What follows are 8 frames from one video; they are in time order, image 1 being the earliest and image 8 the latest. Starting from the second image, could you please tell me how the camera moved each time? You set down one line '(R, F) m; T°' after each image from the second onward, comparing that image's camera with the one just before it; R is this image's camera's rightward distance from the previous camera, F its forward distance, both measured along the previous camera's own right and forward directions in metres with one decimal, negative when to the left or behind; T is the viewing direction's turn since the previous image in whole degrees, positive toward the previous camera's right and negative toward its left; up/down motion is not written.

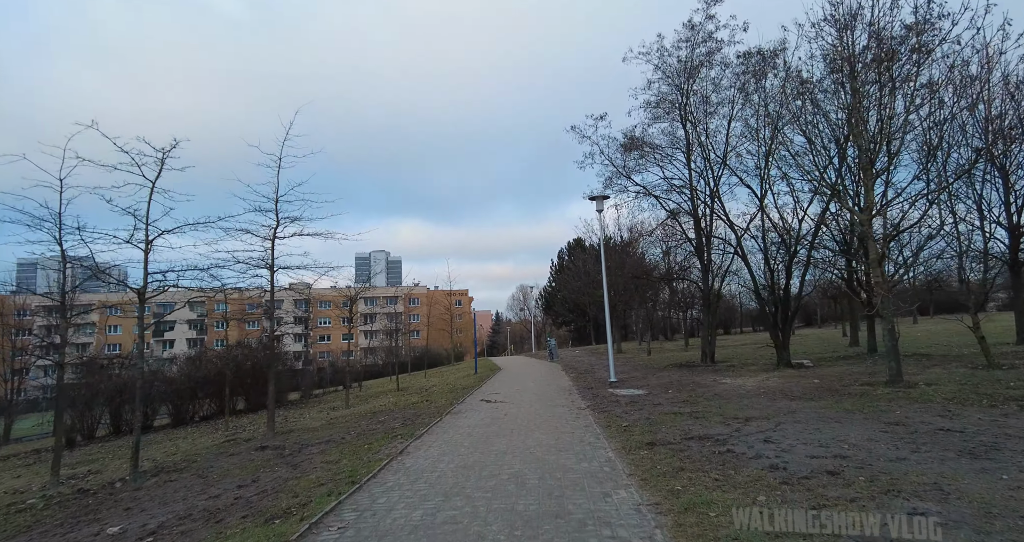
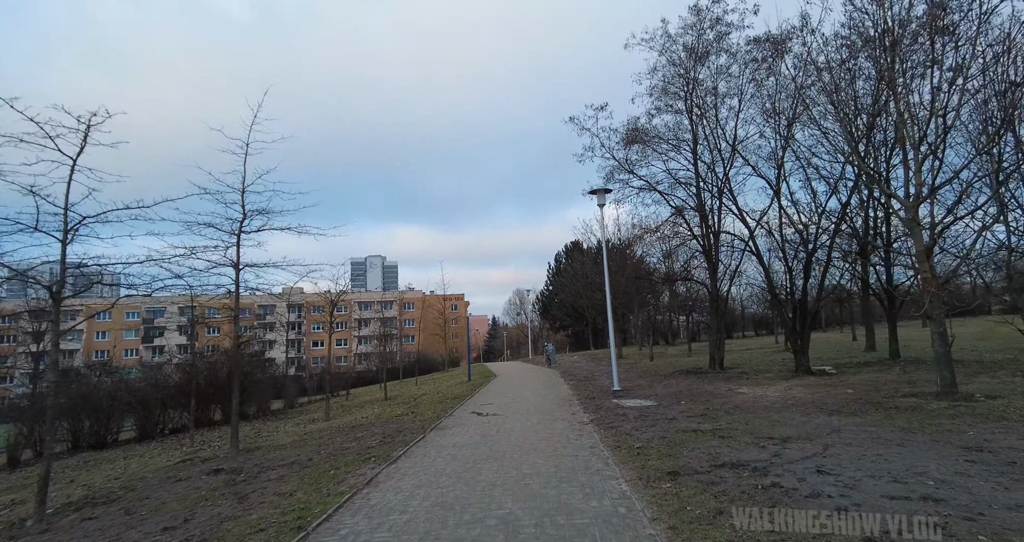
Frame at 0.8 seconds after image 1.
(+0.1, +1.2) m; 0°
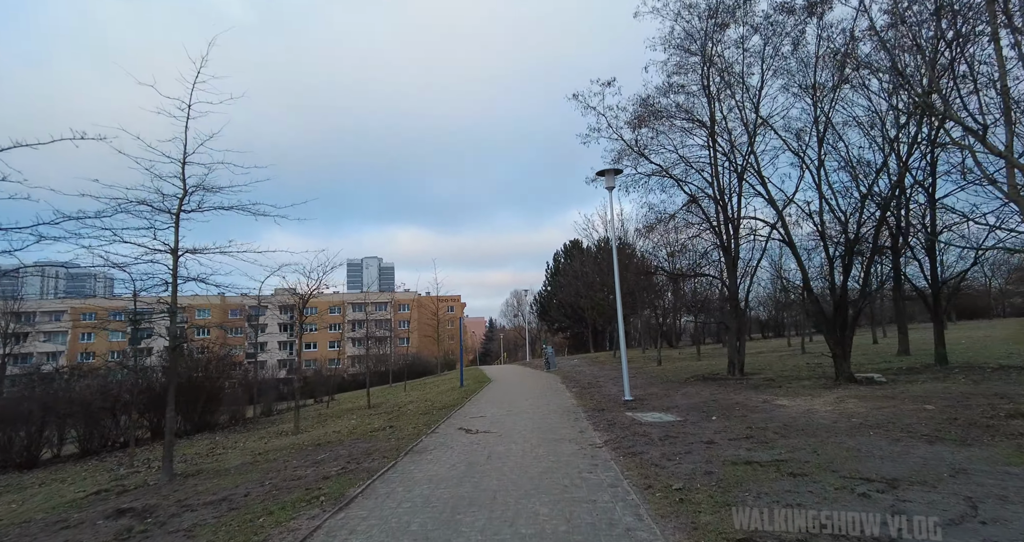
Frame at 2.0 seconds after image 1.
(0.0, +1.9) m; 0°
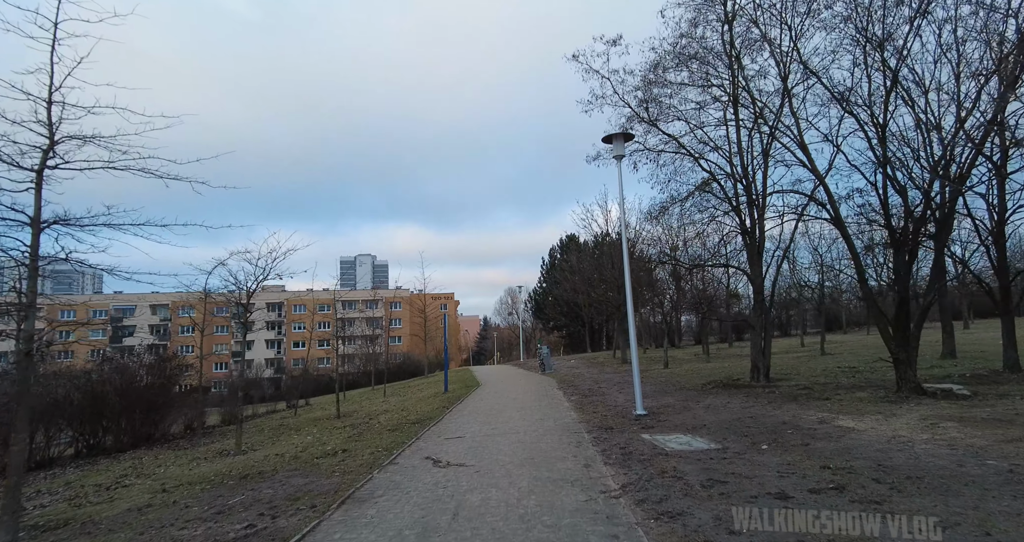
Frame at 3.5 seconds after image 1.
(+0.2, +2.4) m; +1°
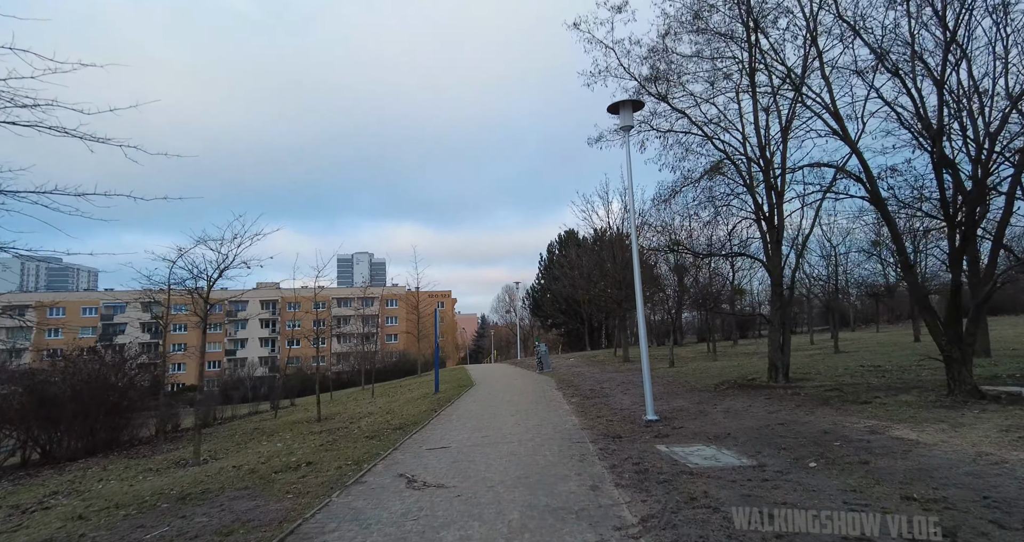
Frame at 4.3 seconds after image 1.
(+0.1, +1.3) m; 0°
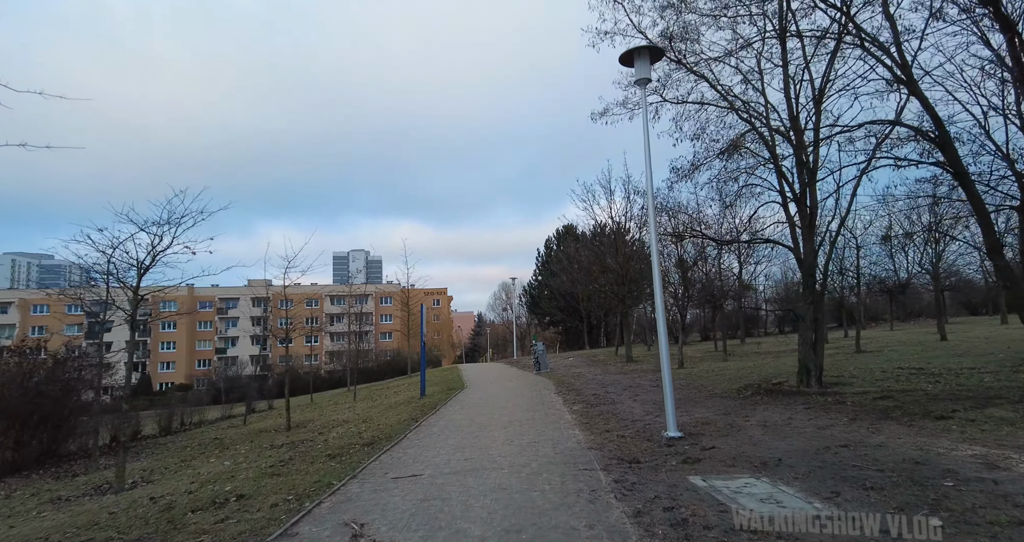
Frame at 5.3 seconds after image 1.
(+0.1, +1.8) m; 0°
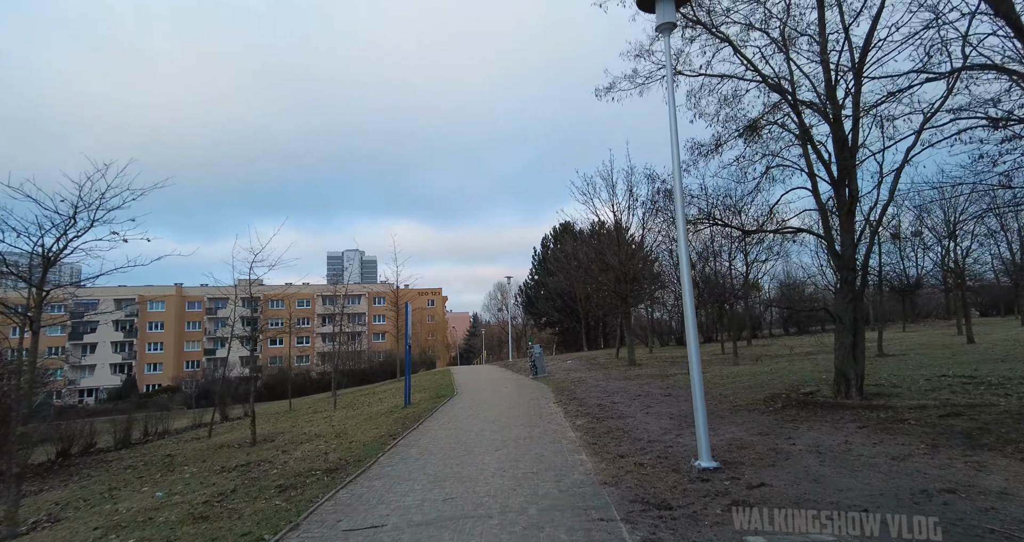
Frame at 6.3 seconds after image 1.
(0.0, +1.6) m; 0°
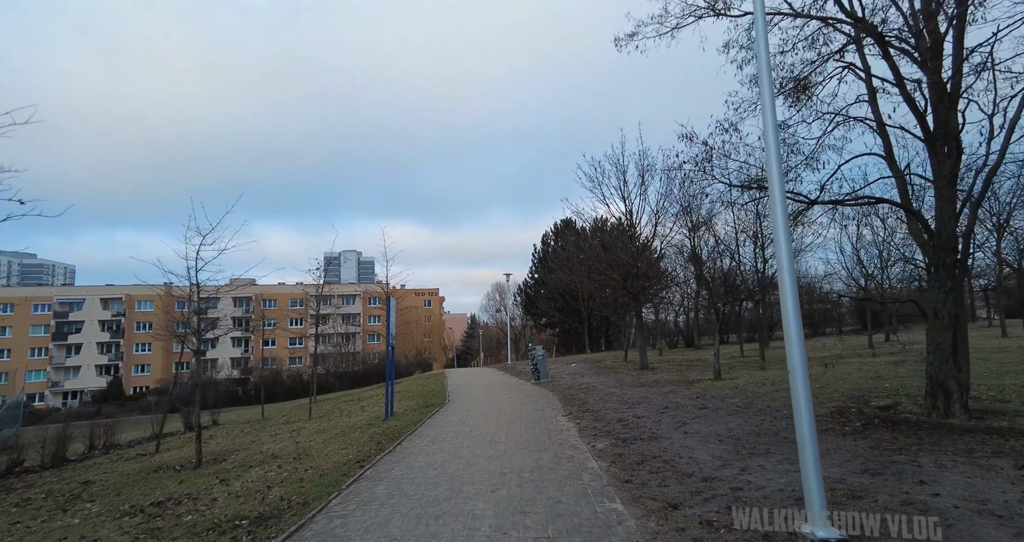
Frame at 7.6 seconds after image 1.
(-0.1, +2.3) m; 0°
